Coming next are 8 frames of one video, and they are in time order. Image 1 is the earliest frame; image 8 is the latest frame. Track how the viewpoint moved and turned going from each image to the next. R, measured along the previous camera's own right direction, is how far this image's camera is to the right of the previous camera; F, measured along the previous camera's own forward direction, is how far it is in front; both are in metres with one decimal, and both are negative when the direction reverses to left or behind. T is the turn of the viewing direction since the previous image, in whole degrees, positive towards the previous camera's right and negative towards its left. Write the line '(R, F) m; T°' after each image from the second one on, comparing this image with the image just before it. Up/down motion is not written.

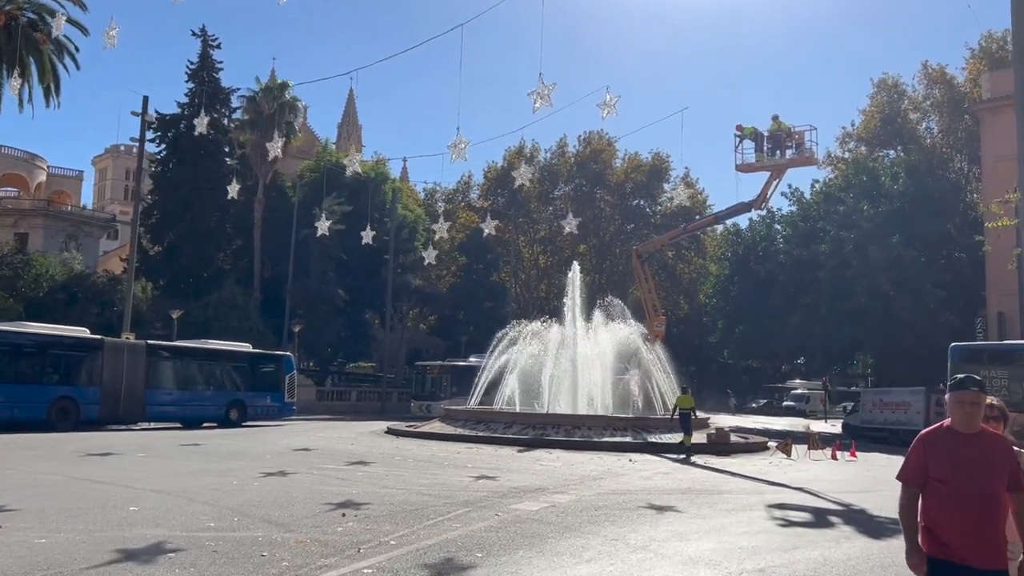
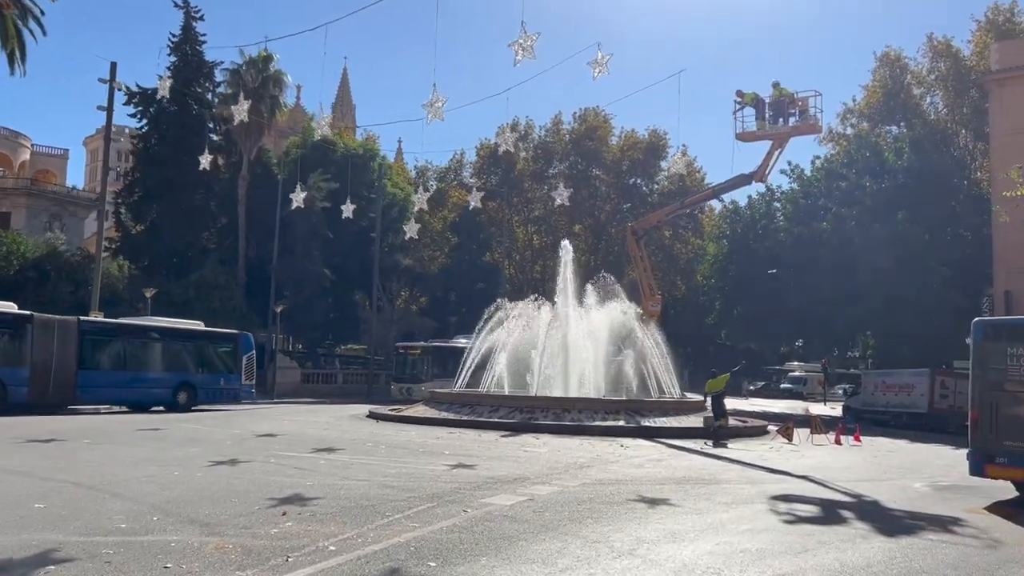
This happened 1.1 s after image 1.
(+0.3, +1.5) m; 0°
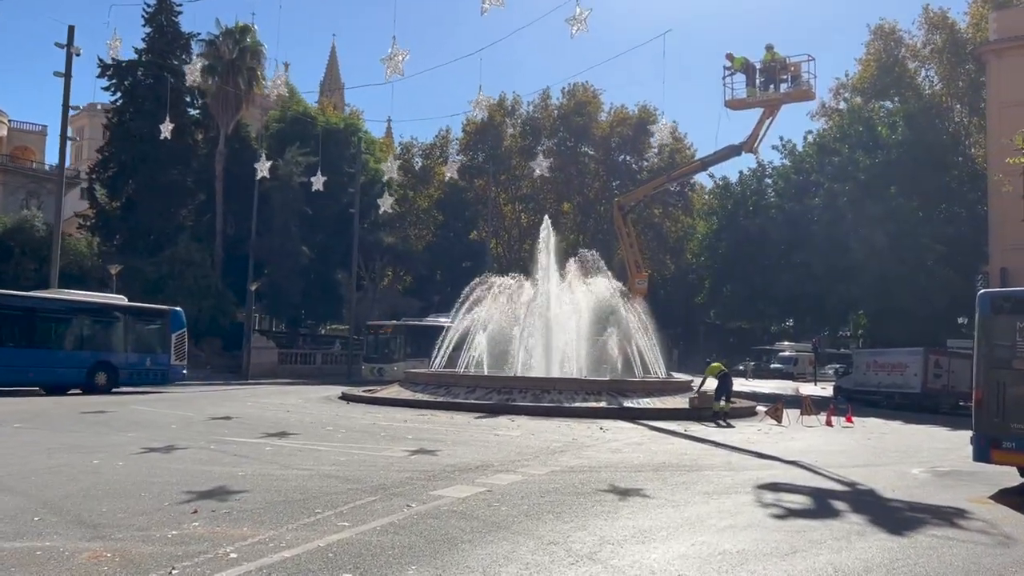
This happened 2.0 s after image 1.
(+0.5, +1.3) m; +1°
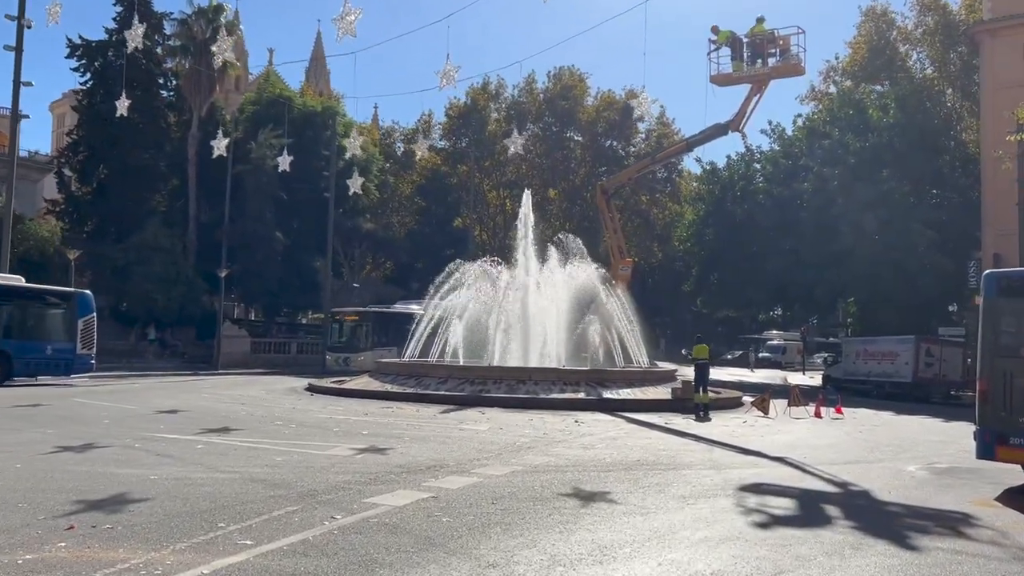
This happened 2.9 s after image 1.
(+0.5, +1.3) m; +1°
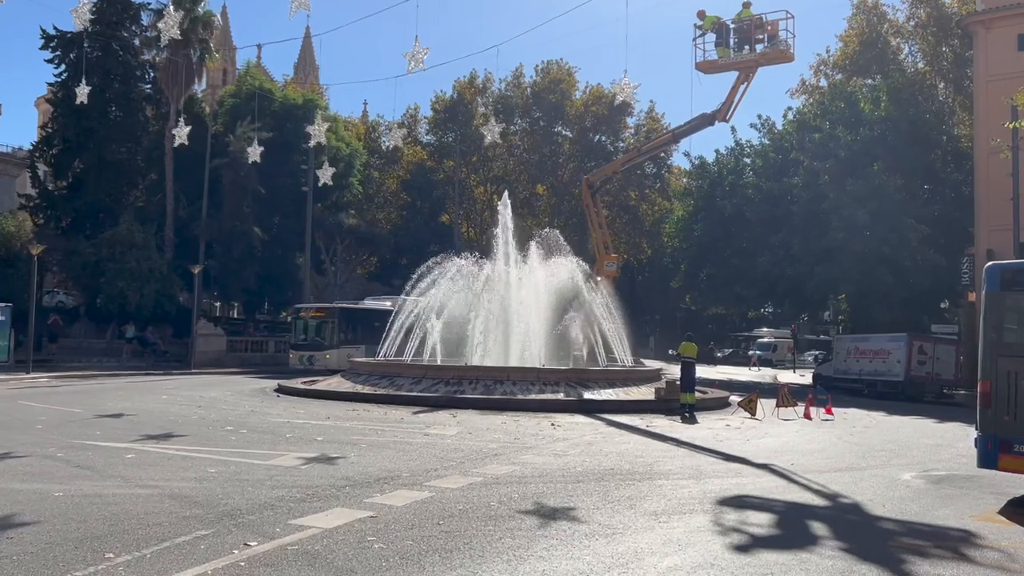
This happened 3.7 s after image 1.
(+0.4, +1.0) m; +1°
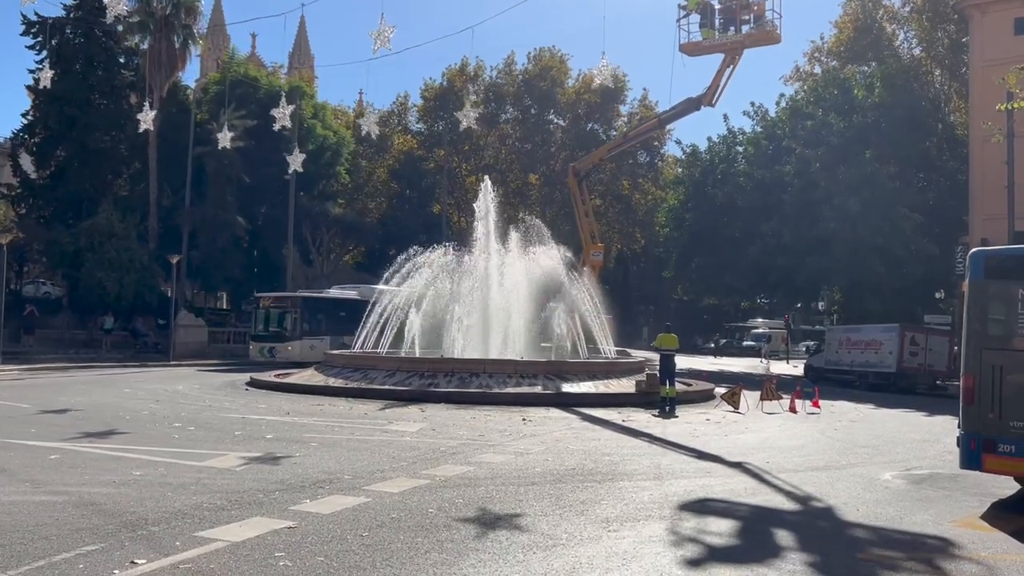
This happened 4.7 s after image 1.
(+0.6, +0.7) m; 0°
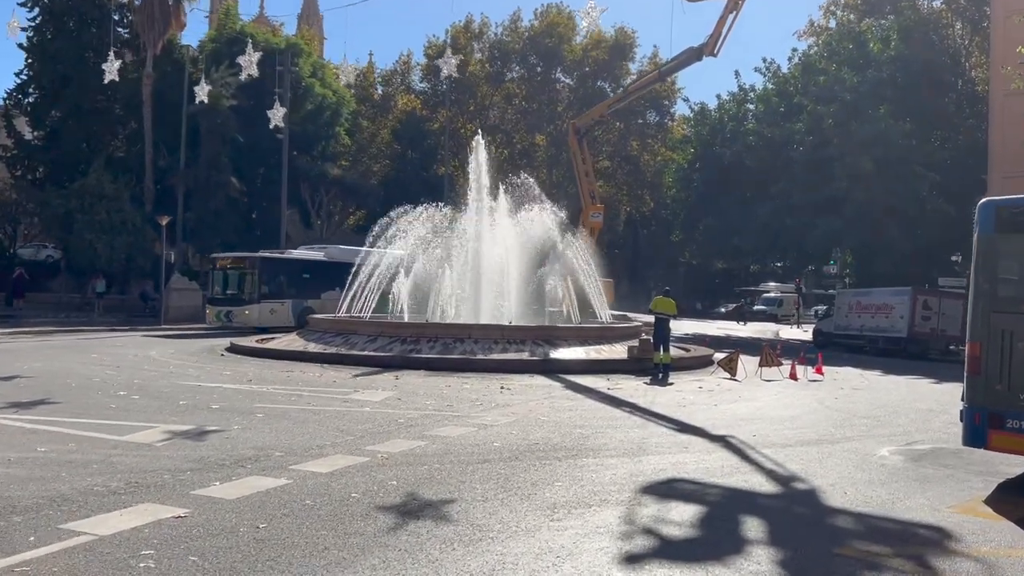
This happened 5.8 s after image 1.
(+0.7, +1.1) m; -1°
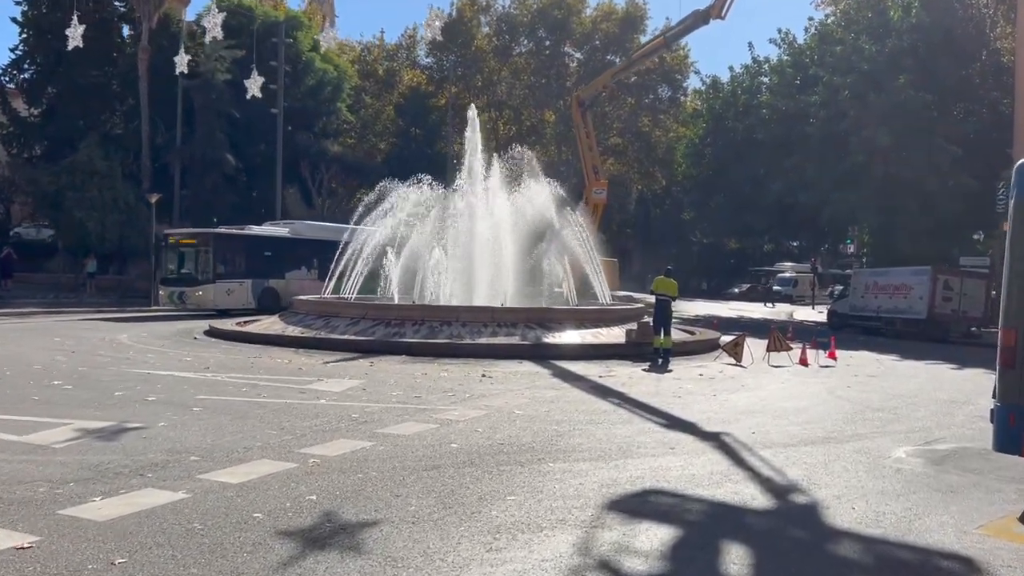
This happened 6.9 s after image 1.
(+0.6, +1.3) m; -1°
